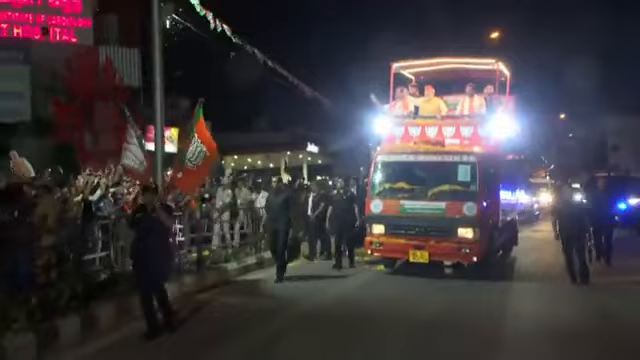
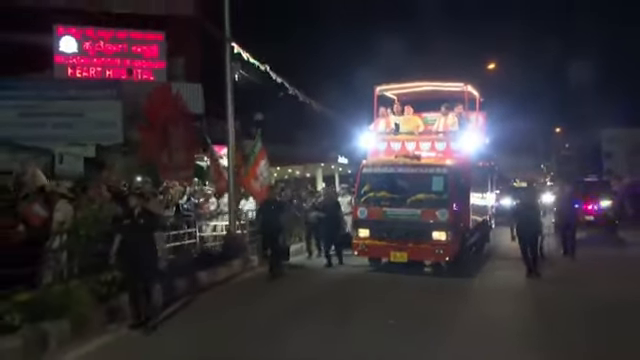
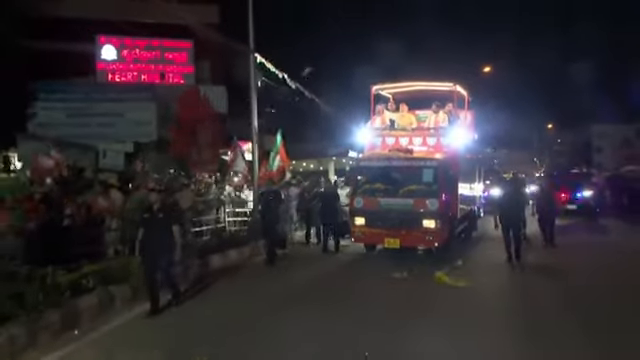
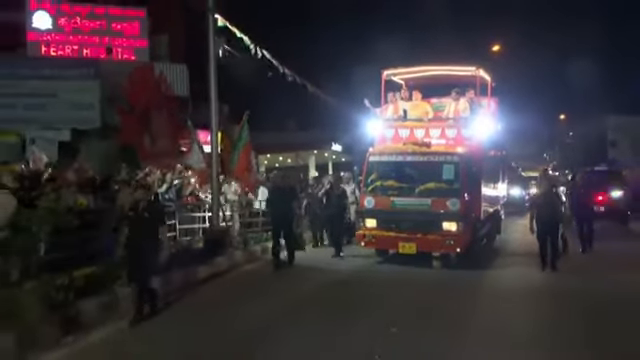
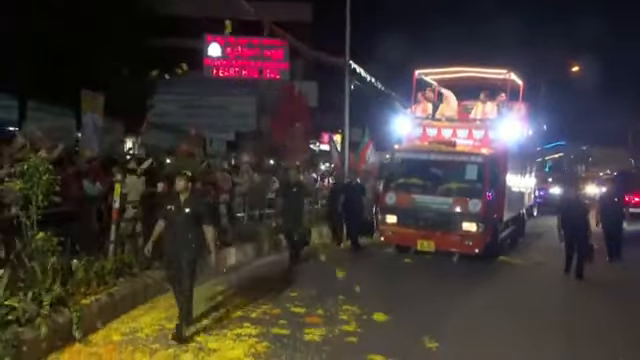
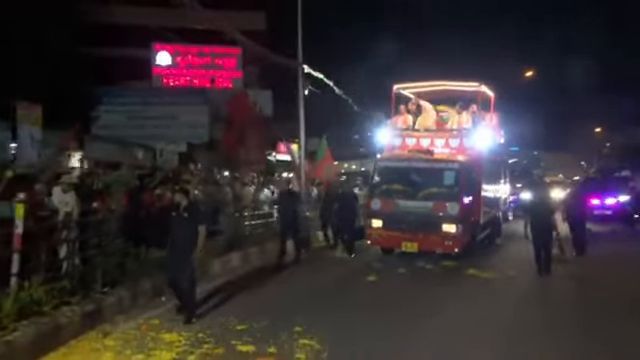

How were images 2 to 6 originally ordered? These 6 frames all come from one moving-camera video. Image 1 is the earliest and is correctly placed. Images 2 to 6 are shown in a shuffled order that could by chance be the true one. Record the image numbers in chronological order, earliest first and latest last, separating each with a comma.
4, 2, 3, 6, 5
